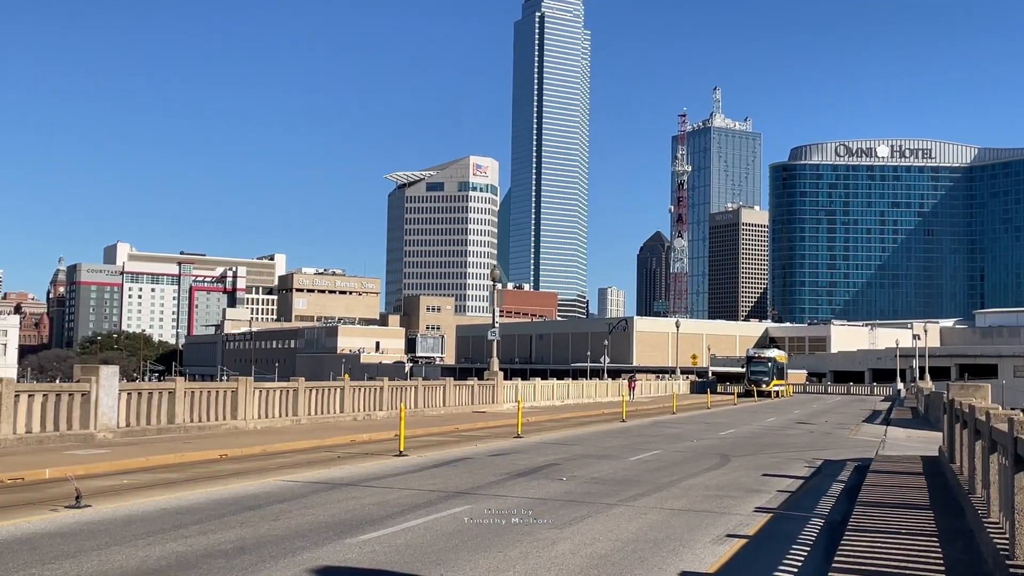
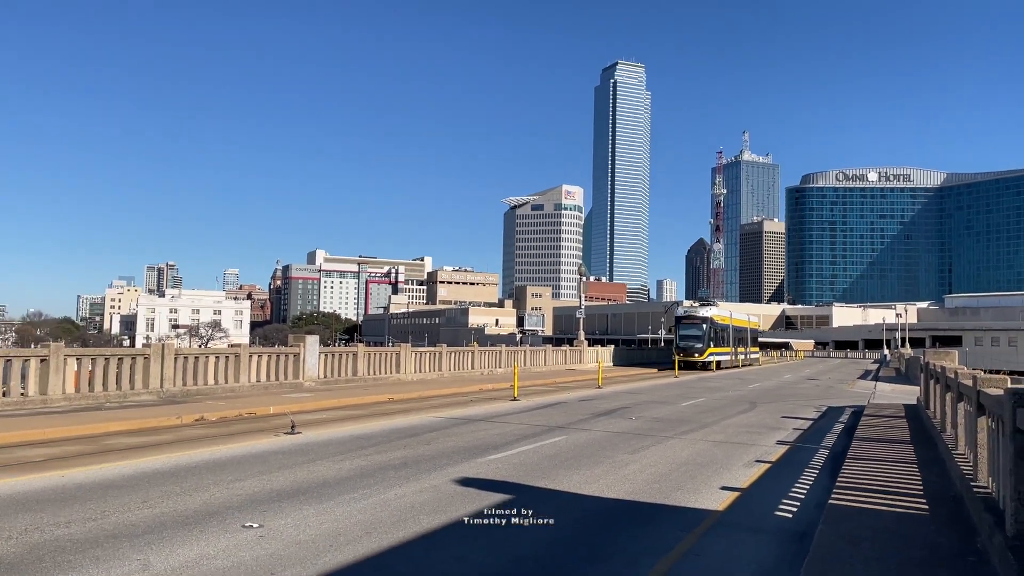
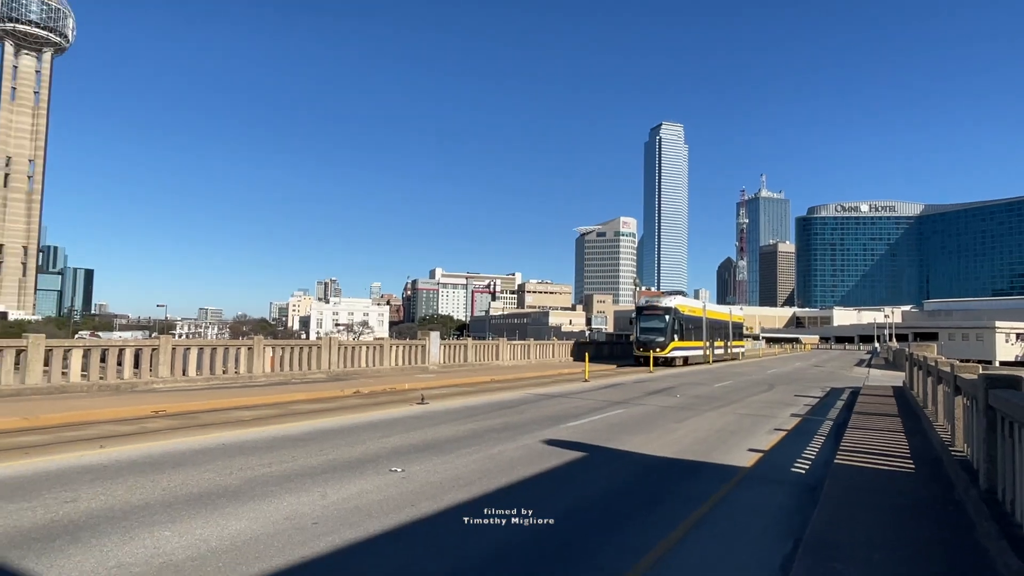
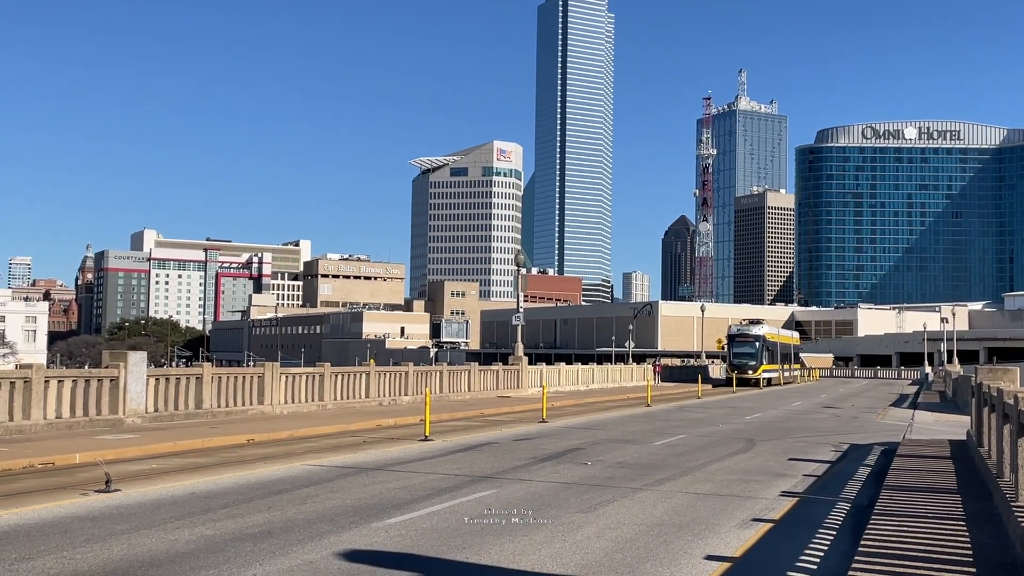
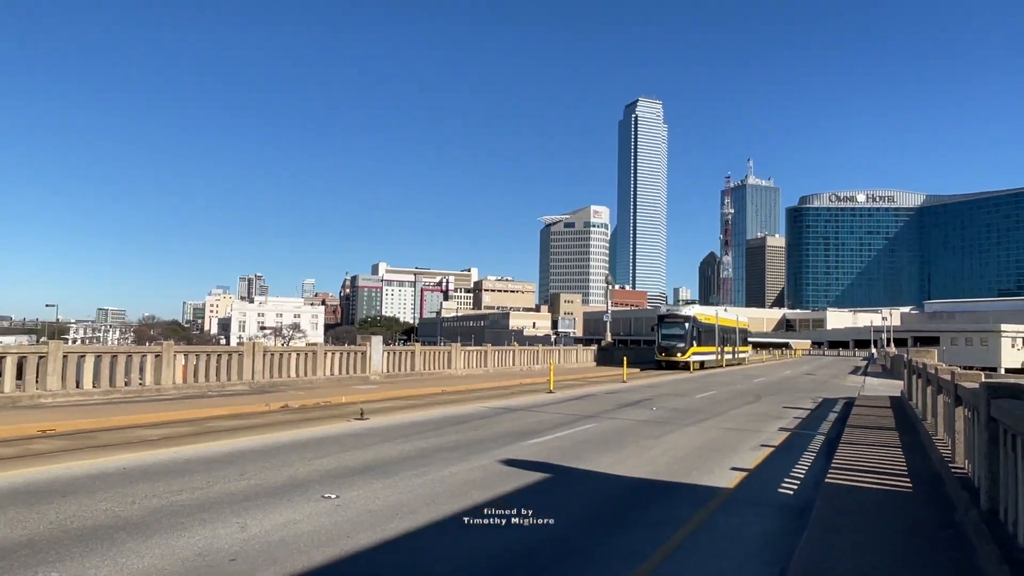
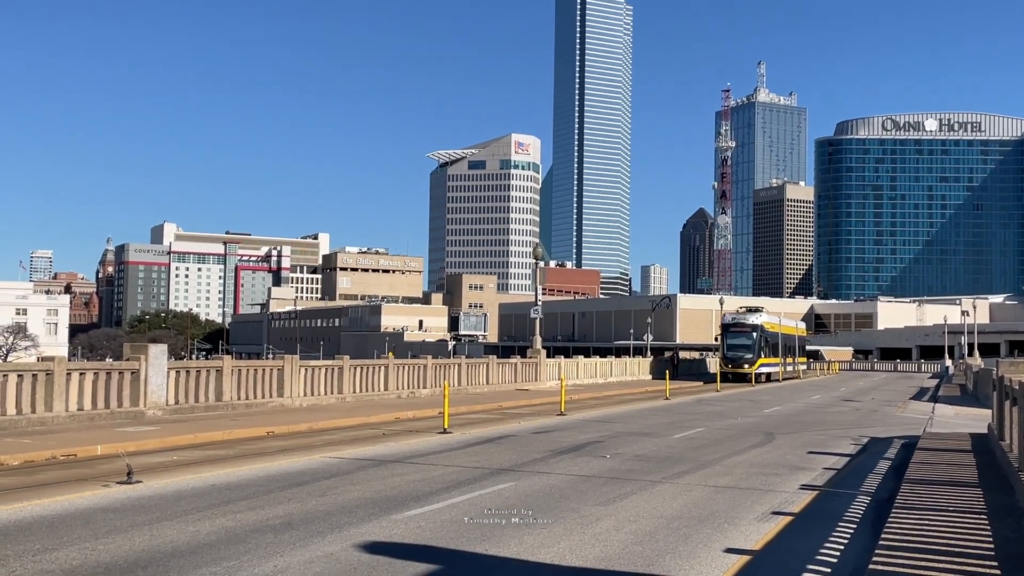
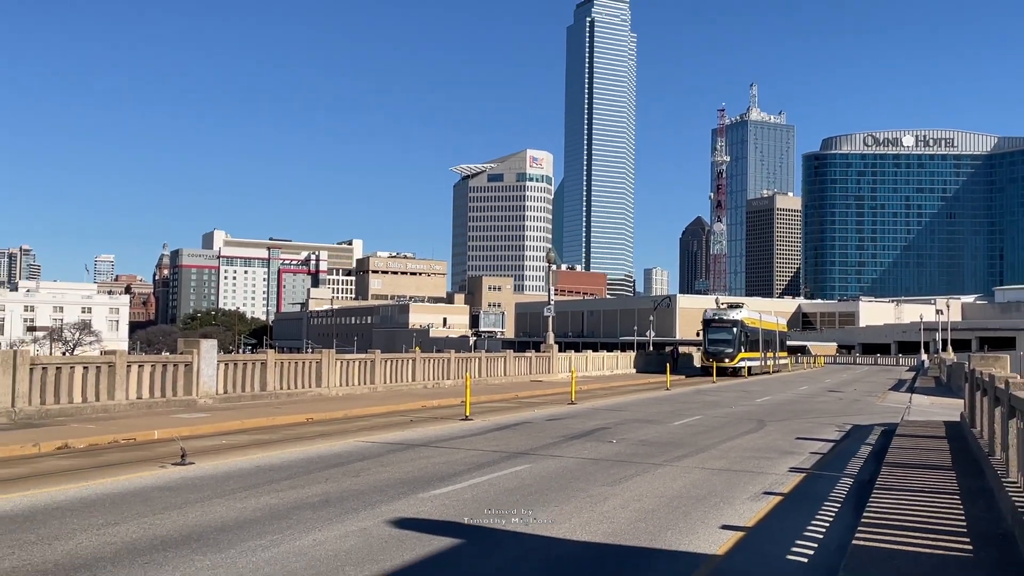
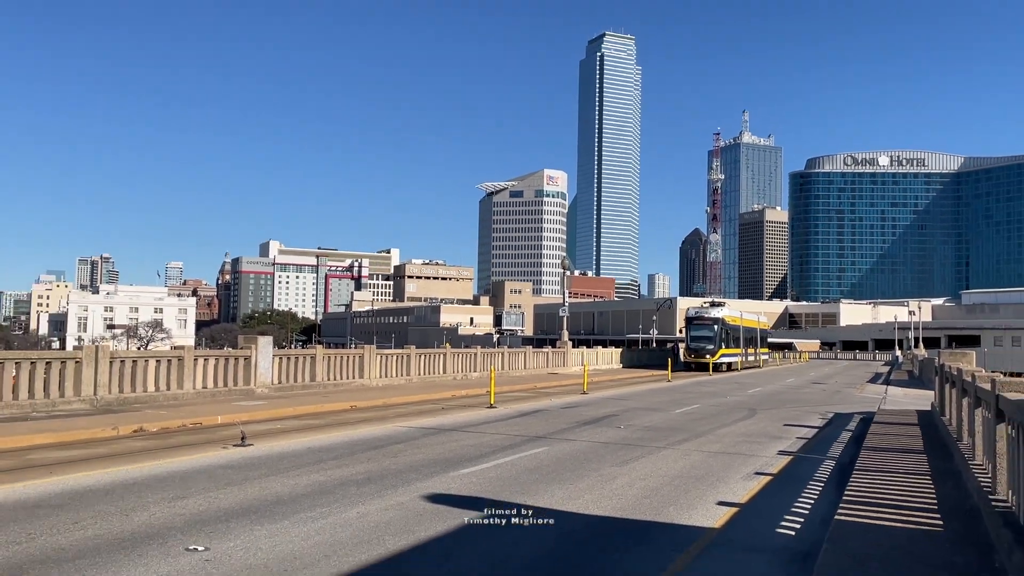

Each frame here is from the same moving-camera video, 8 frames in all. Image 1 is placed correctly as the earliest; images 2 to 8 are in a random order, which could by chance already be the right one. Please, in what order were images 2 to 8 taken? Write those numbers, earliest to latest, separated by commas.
4, 6, 7, 8, 2, 5, 3
